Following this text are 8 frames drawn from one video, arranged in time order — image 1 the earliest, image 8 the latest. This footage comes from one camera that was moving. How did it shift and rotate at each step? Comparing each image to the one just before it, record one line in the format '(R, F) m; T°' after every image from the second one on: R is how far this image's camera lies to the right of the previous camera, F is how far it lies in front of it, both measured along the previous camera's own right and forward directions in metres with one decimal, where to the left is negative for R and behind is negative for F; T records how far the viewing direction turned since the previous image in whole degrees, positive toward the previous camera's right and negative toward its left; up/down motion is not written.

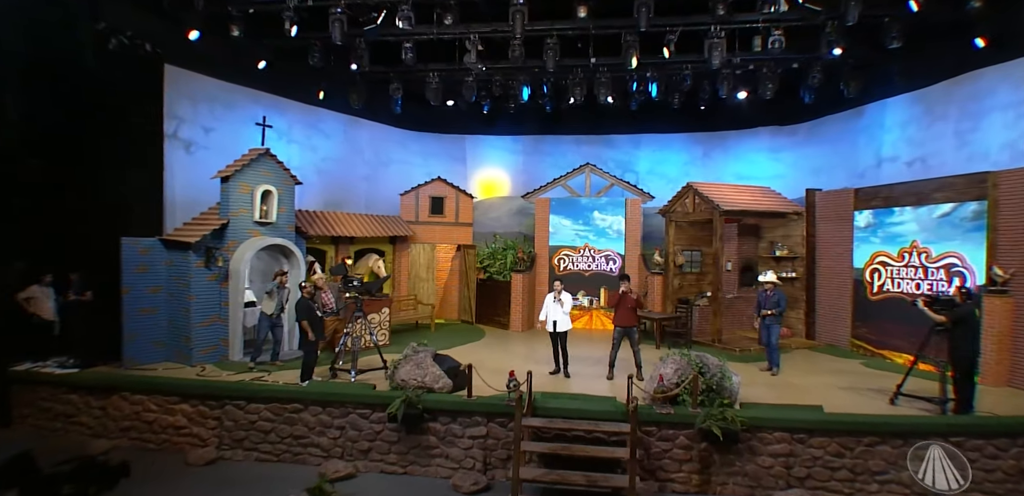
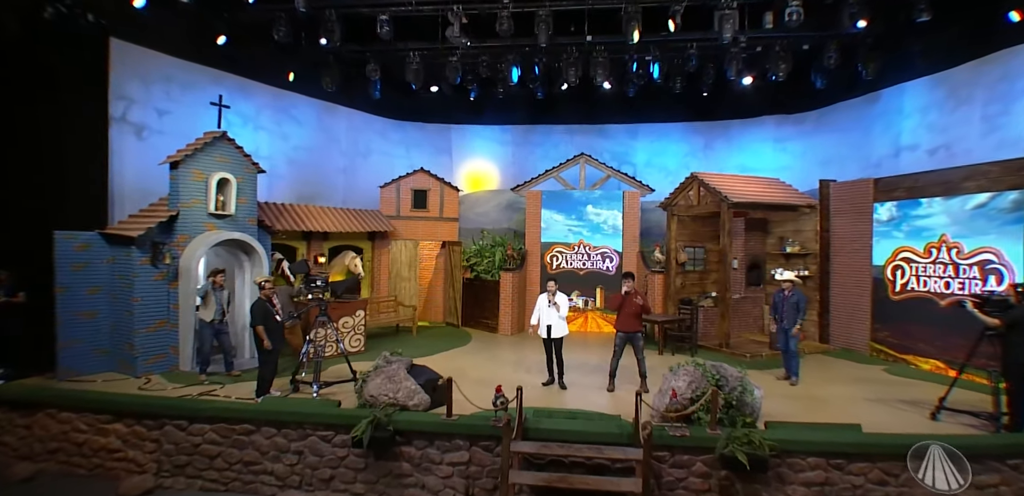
(0.0, +1.0) m; +1°
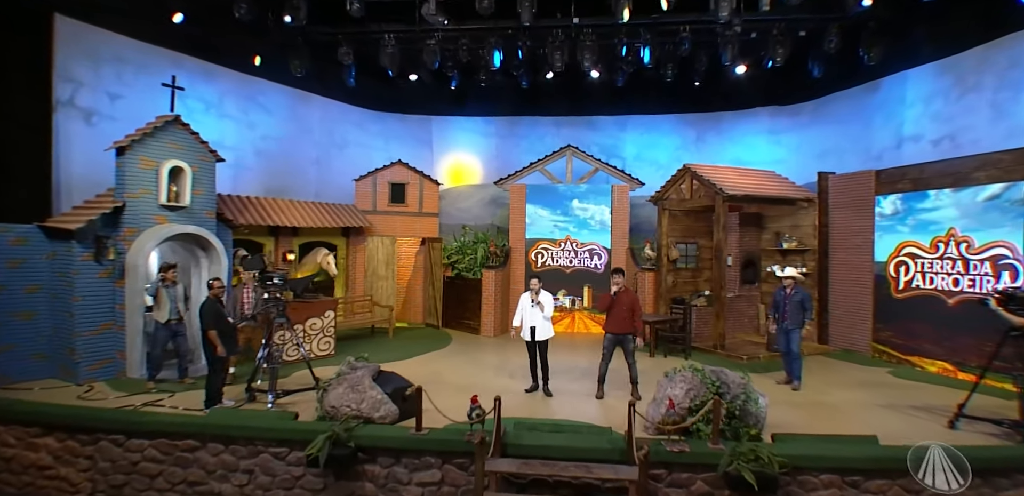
(+0.1, +0.6) m; +2°
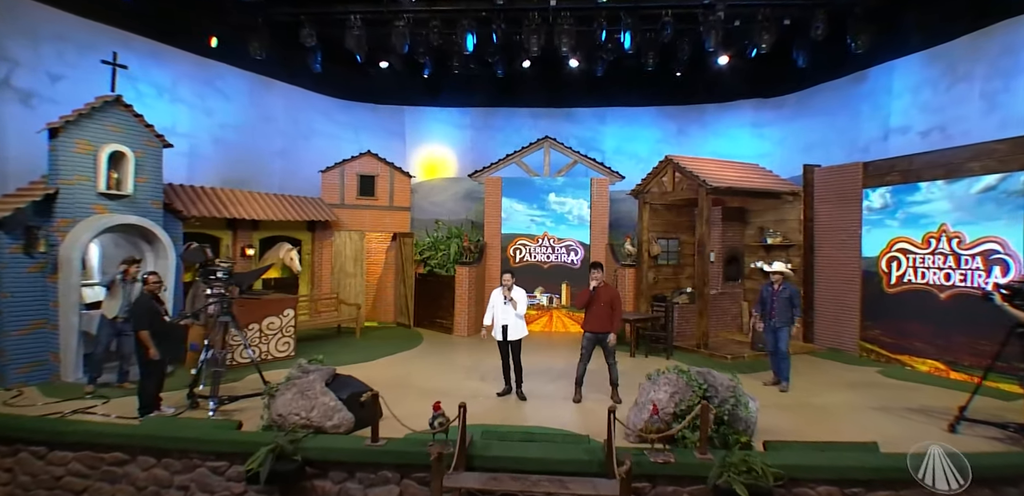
(+0.1, +0.5) m; +2°
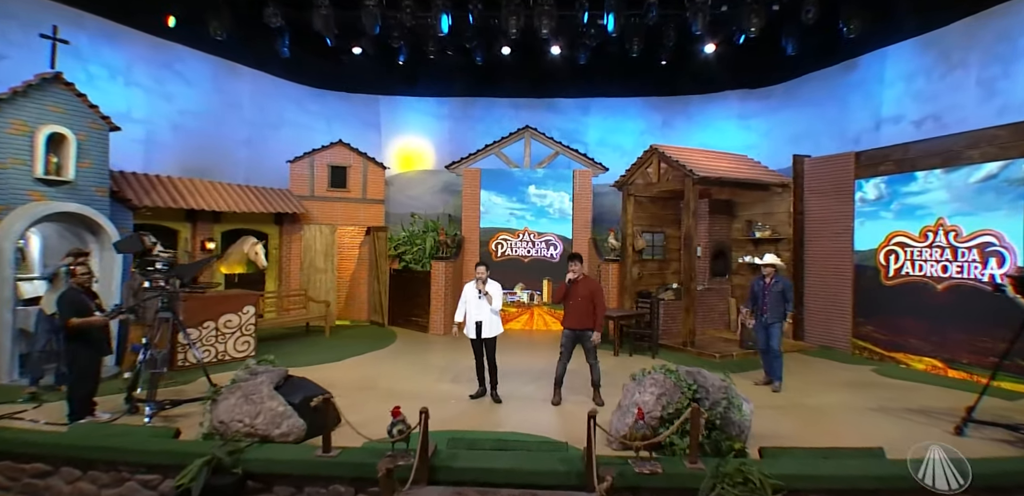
(+0.1, +0.5) m; +2°
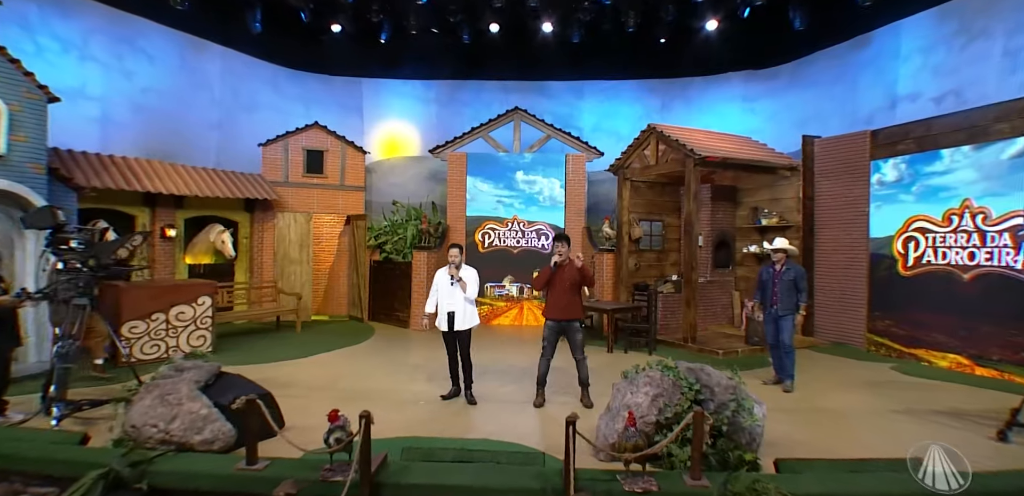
(+0.2, +0.7) m; 0°
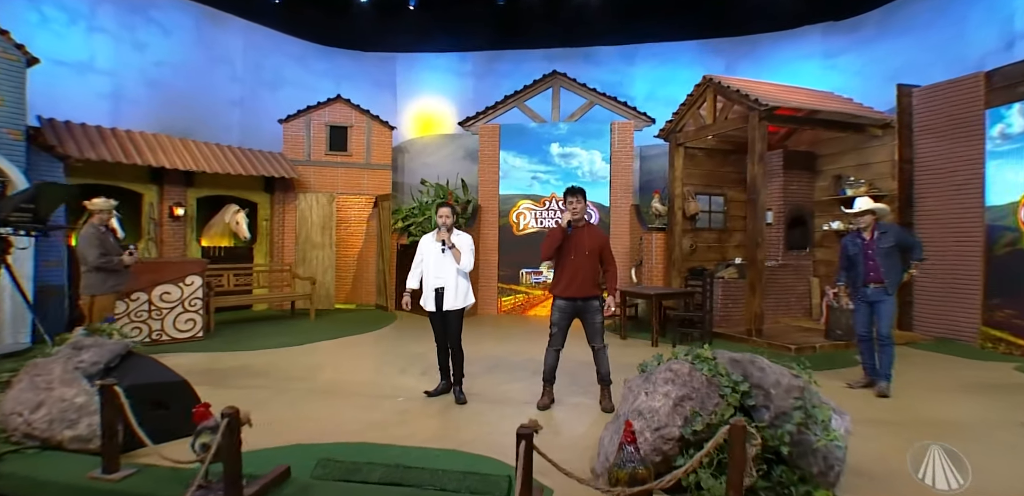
(+0.5, +1.0) m; -8°
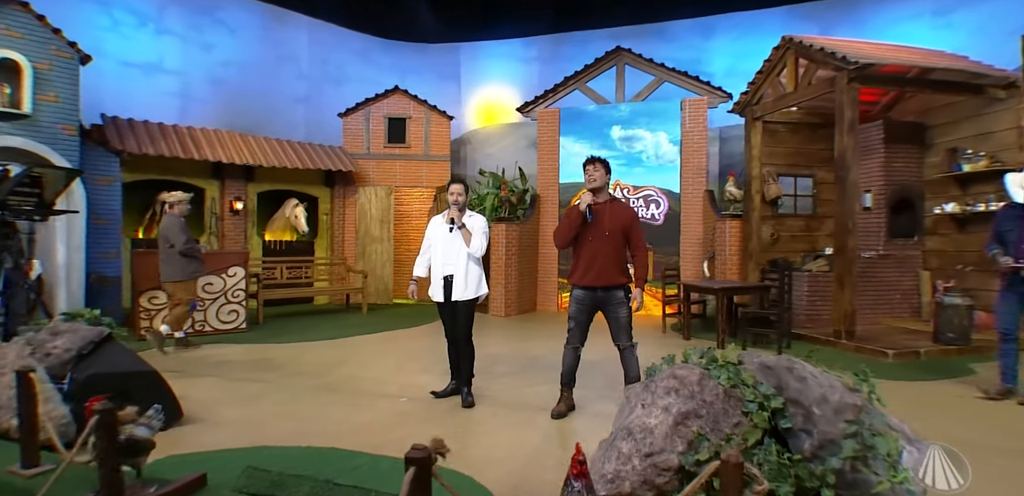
(+0.5, +0.6) m; -10°
